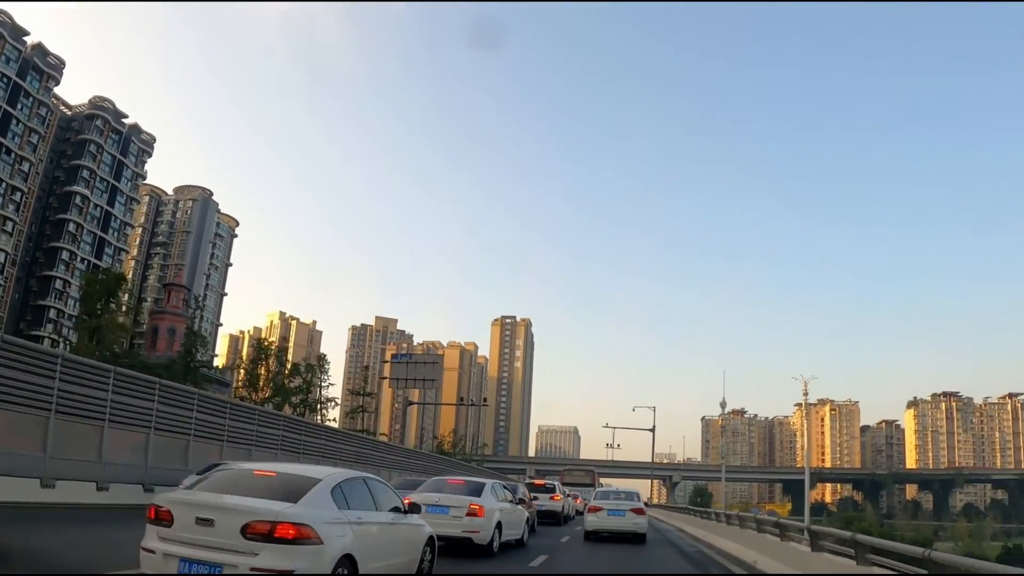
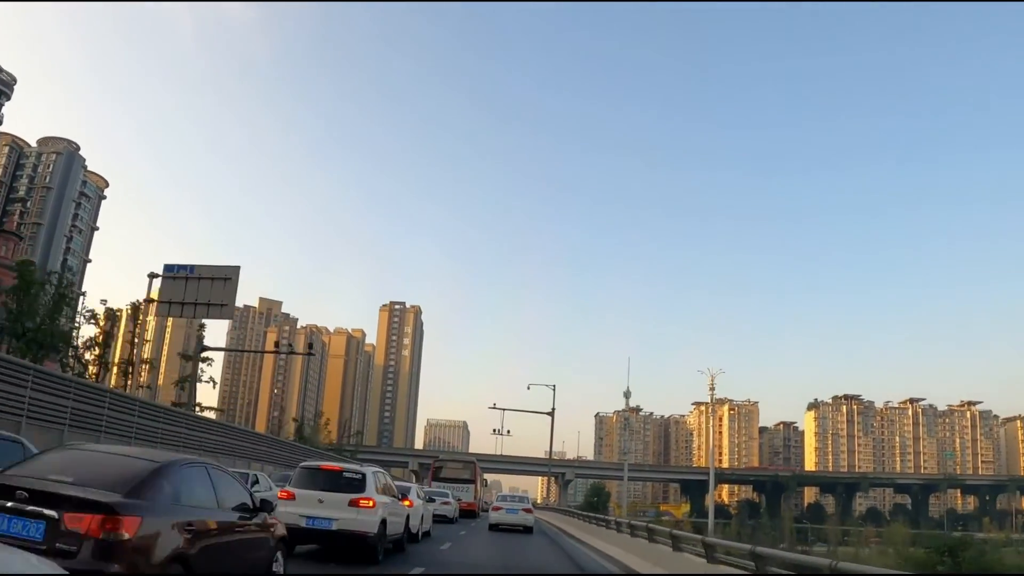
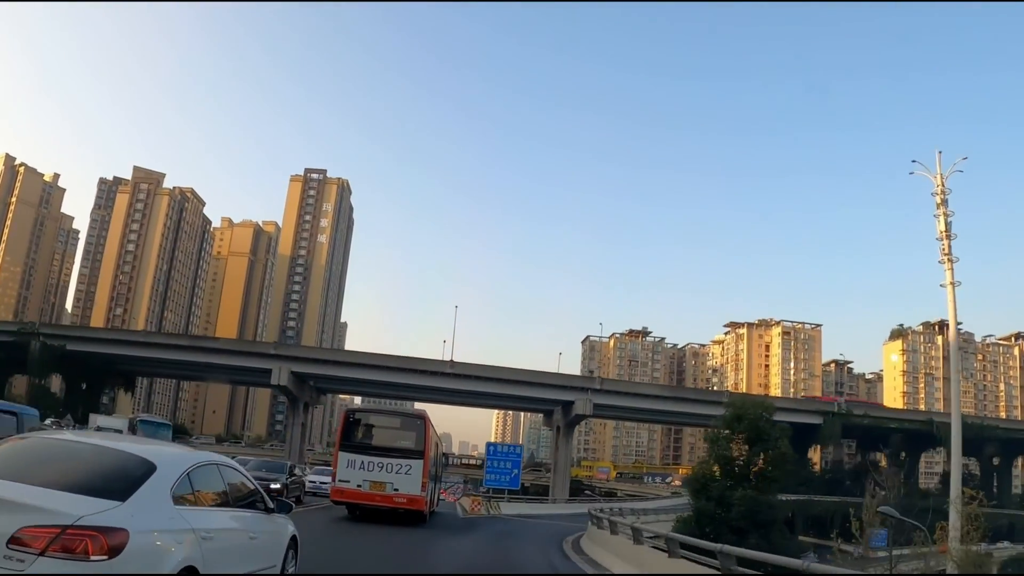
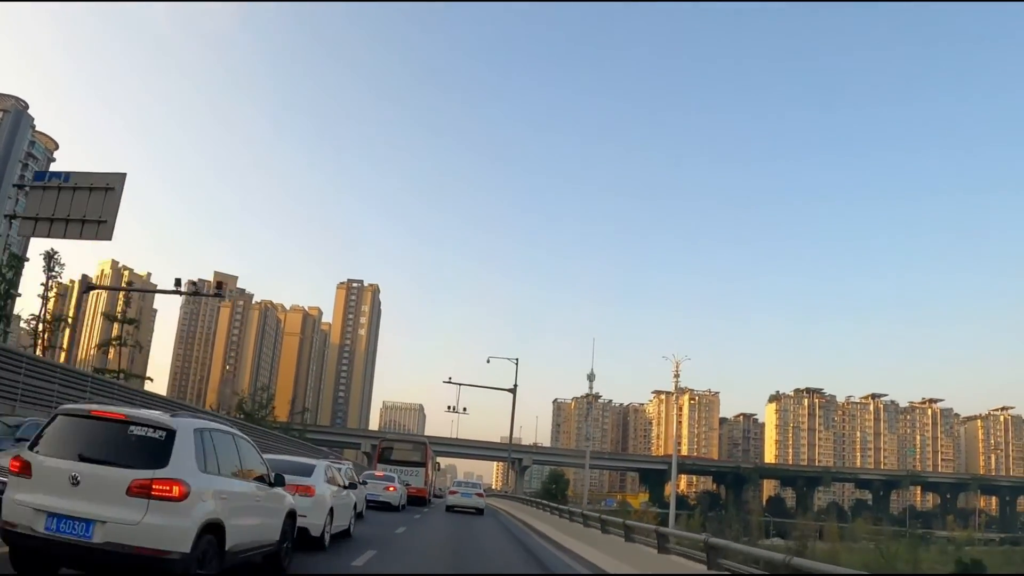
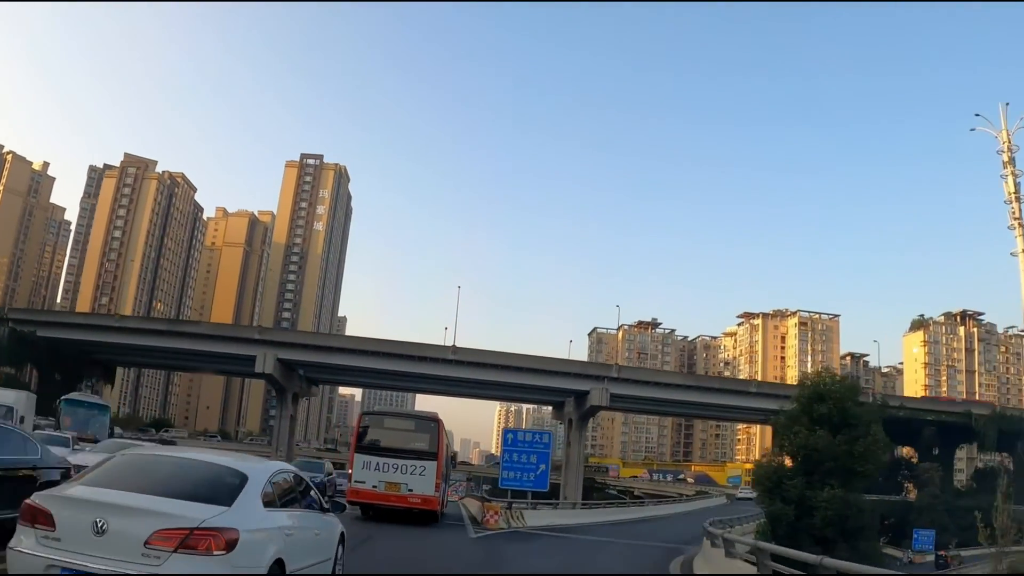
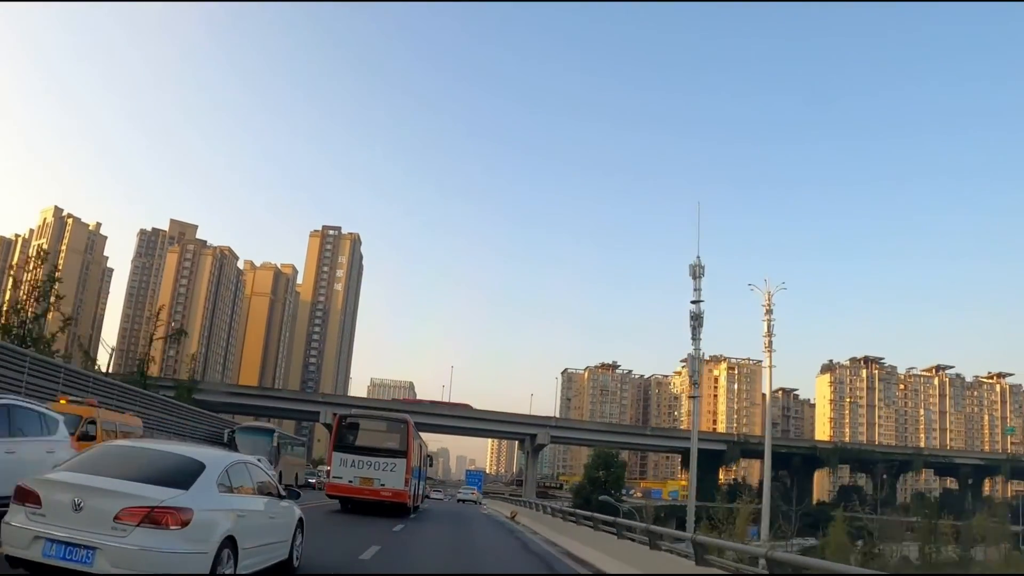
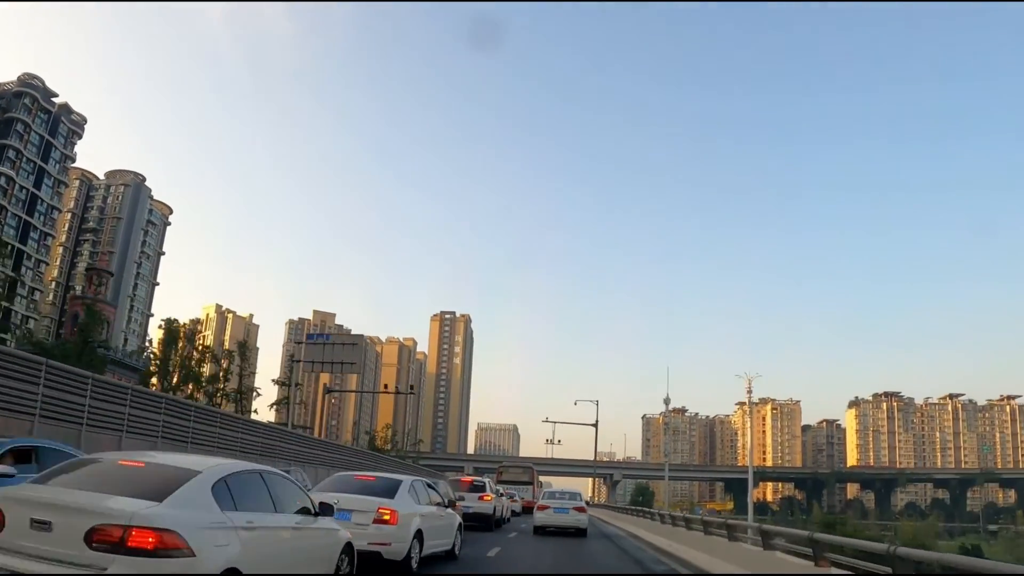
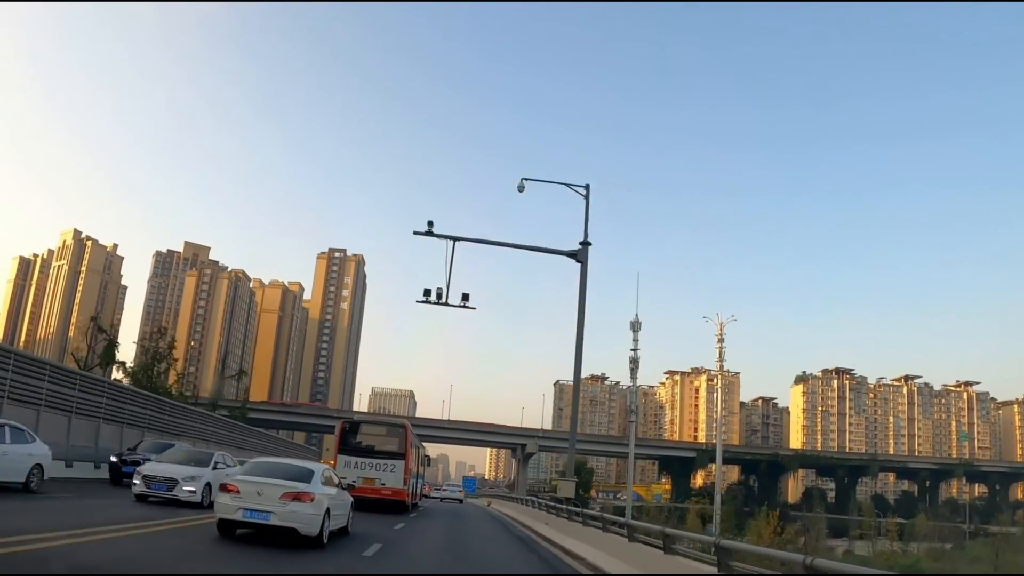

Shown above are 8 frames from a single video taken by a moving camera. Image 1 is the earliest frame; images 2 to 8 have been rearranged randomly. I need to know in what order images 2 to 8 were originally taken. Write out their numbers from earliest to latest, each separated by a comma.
7, 2, 4, 8, 6, 3, 5
